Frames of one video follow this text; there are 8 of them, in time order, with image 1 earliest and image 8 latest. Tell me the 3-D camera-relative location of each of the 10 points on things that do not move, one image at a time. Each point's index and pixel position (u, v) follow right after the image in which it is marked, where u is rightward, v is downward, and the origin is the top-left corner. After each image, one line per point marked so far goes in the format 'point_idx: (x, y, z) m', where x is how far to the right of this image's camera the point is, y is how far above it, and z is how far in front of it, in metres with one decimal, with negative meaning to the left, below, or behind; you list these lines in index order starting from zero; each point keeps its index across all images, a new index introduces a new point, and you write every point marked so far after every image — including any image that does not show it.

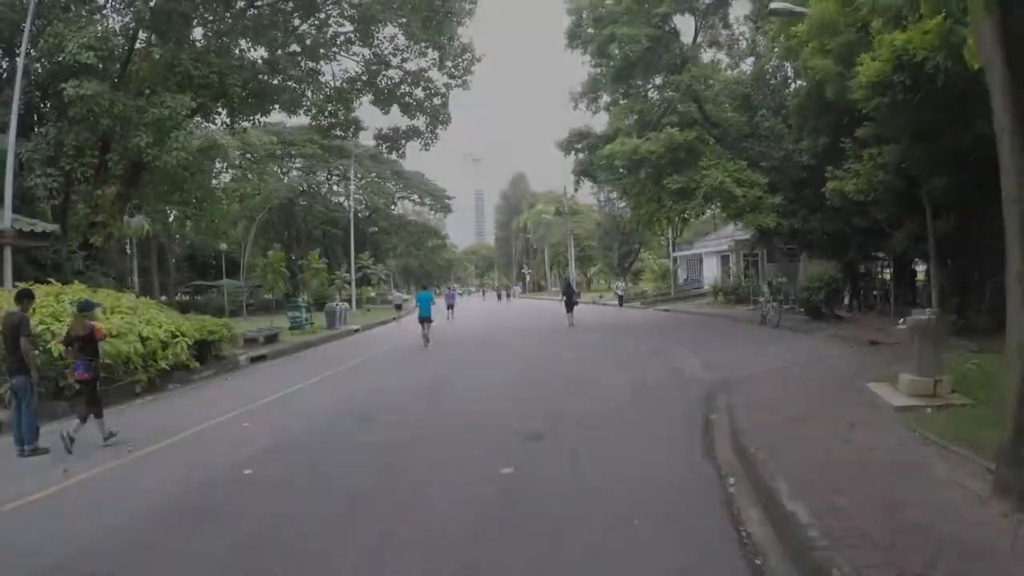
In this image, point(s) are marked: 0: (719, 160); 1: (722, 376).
0: (+5.5, +3.4, +19.8) m
1: (+2.8, -1.2, +10.2) m
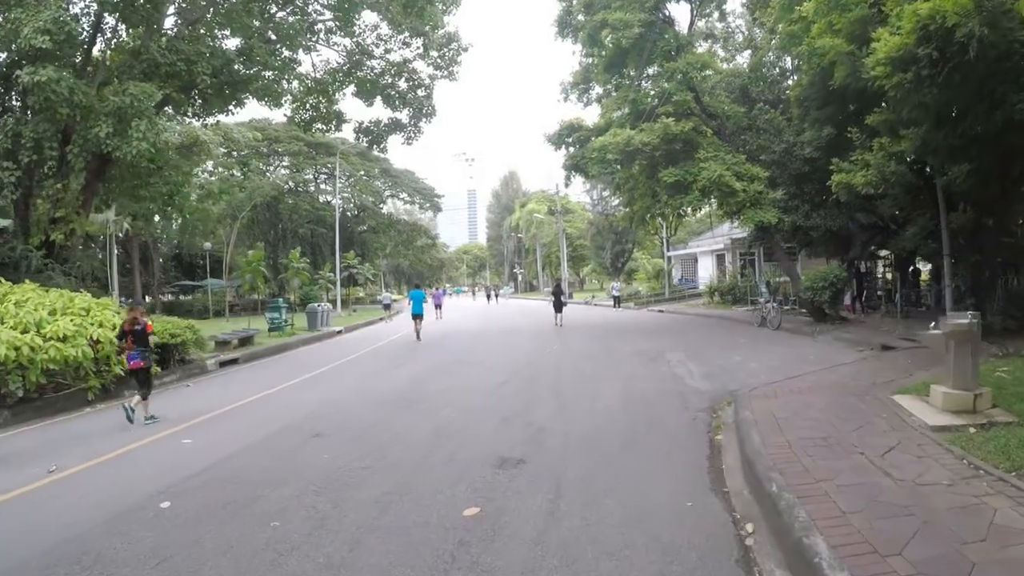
0: (+5.1, +3.4, +18.7) m
1: (+2.6, -1.2, +9.1) m
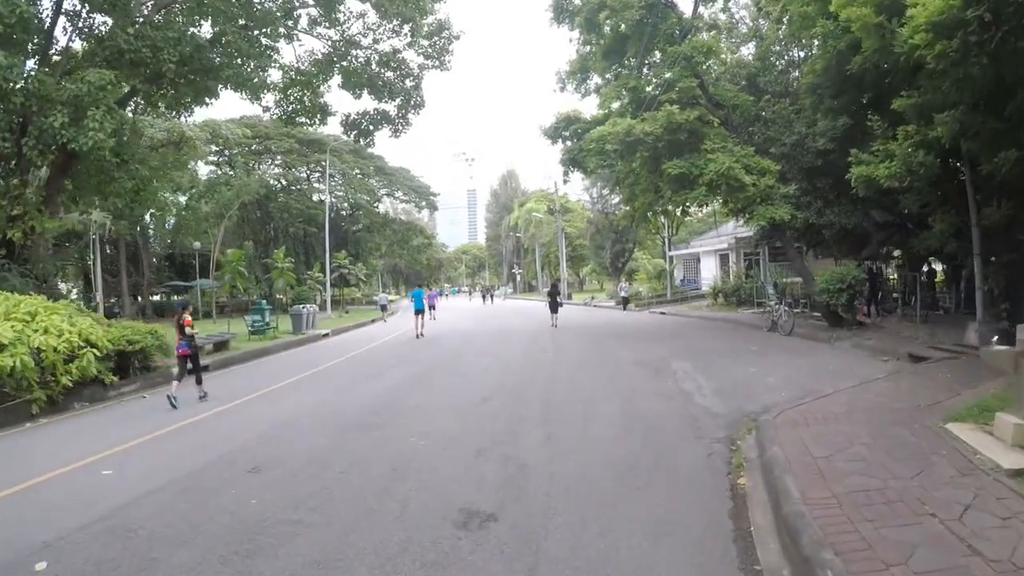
0: (+4.9, +3.4, +17.5) m
1: (+2.4, -1.2, +7.8) m
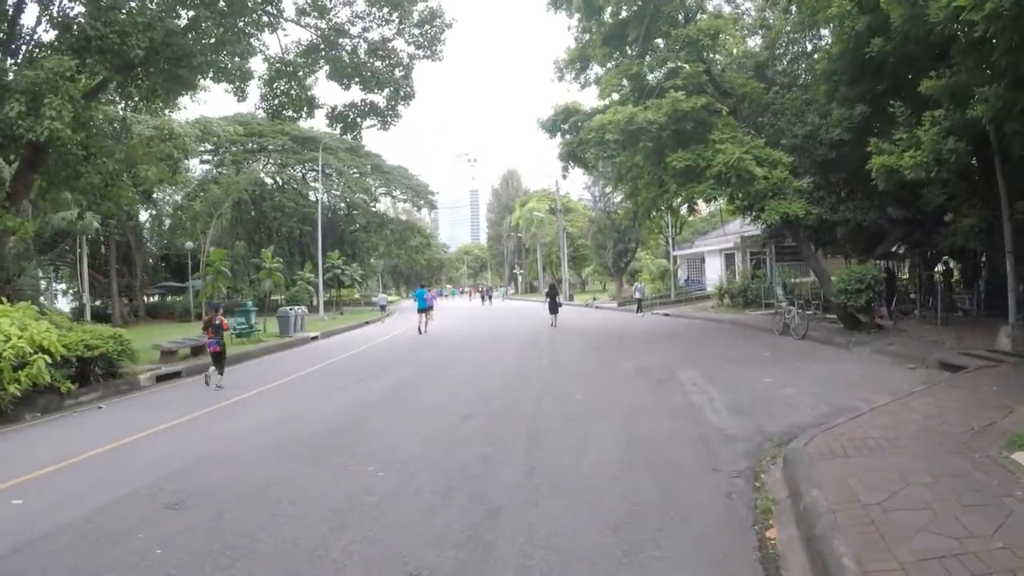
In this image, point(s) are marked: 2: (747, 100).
0: (+4.8, +3.4, +16.4) m
1: (+2.2, -1.2, +6.7) m
2: (+5.8, +4.7, +18.7) m
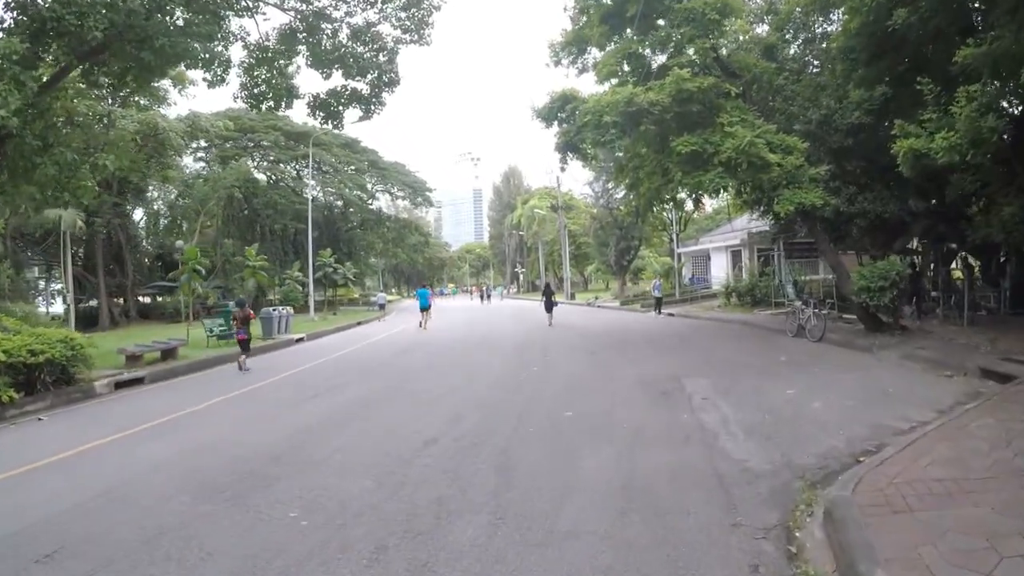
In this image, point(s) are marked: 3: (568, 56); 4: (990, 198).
0: (+4.6, +3.4, +15.1) m
1: (+2.0, -1.2, +5.4) m
2: (+5.6, +4.7, +17.4) m
3: (+1.4, +5.9, +19.3) m
4: (+8.5, +1.6, +13.4) m
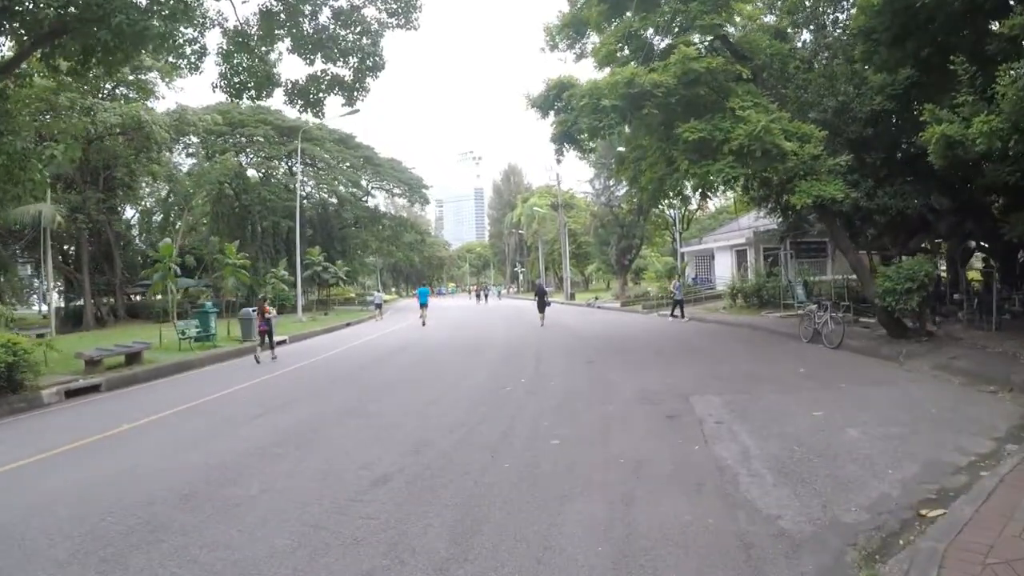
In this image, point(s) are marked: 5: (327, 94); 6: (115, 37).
0: (+4.4, +3.4, +13.8) m
1: (+1.8, -1.2, +4.2) m
2: (+5.5, +4.7, +16.2) m
3: (+1.3, +5.9, +18.0) m
4: (+8.3, +1.6, +12.1) m
5: (-4.2, +4.5, +17.4) m
6: (-6.2, +3.9, +11.9) m
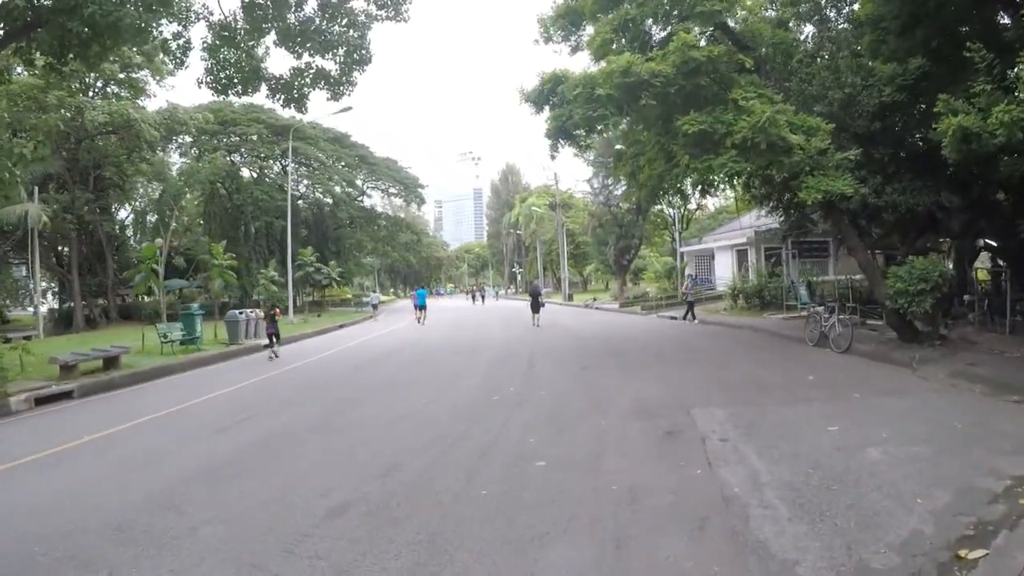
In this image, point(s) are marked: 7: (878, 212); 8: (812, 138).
0: (+4.3, +3.3, +13.2) m
1: (+1.6, -1.3, +3.6) m
2: (+5.3, +4.7, +15.5) m
3: (+1.1, +5.9, +17.4) m
4: (+8.2, +1.5, +11.5) m
5: (-4.4, +4.4, +16.7) m
6: (-6.4, +3.9, +11.2) m
7: (+7.1, +1.5, +14.7) m
8: (+4.9, +2.4, +12.3) m
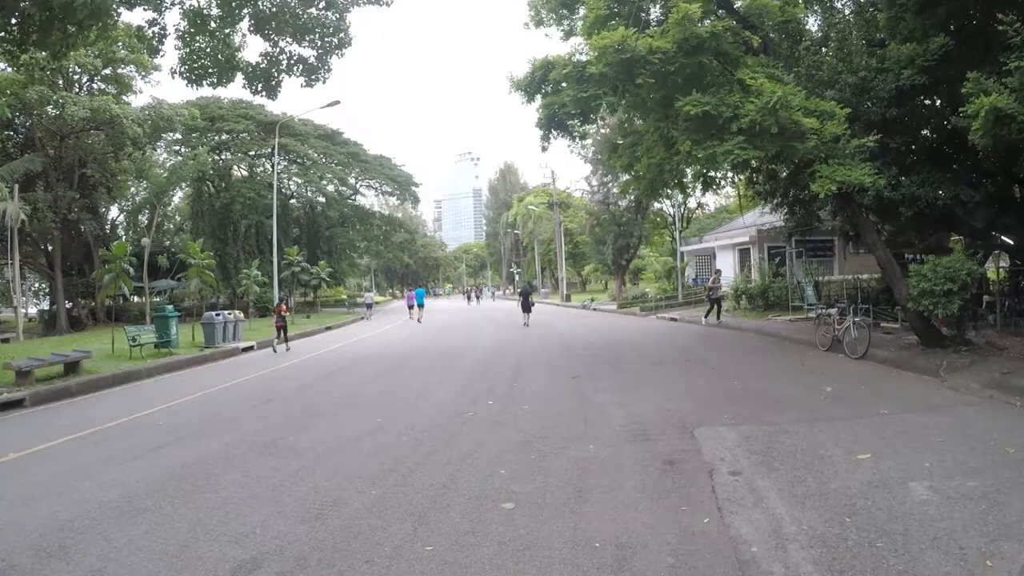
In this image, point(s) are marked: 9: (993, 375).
0: (+4.1, +3.3, +12.1) m
1: (+1.4, -1.3, +2.5) m
2: (+5.1, +4.7, +14.5) m
3: (+0.9, +5.9, +16.3) m
4: (+7.9, +1.5, +10.5) m
5: (-4.6, +4.4, +15.7) m
6: (-6.6, +3.9, +10.2) m
7: (+6.9, +1.5, +13.6) m
8: (+4.6, +2.4, +11.2) m
9: (+5.6, -1.0, +8.8) m
